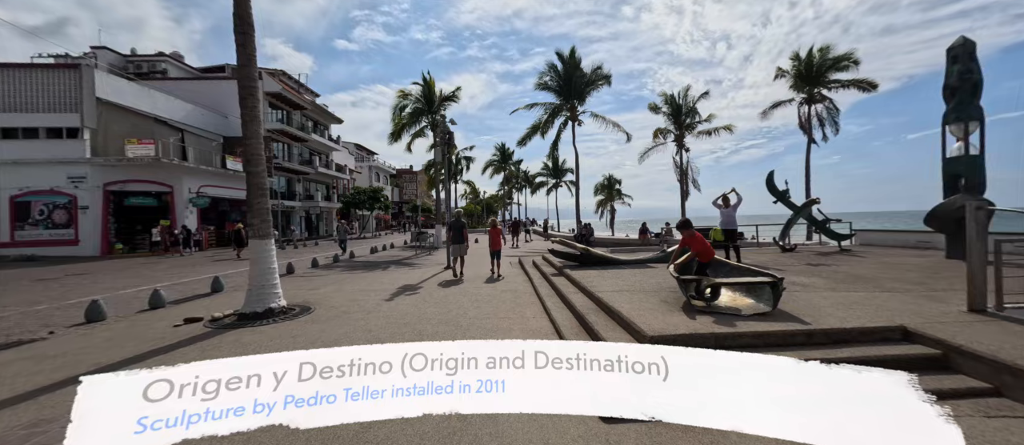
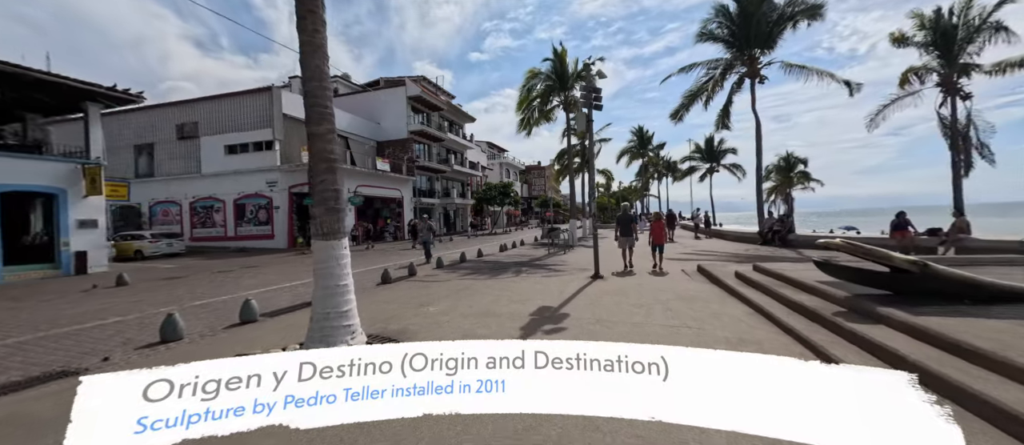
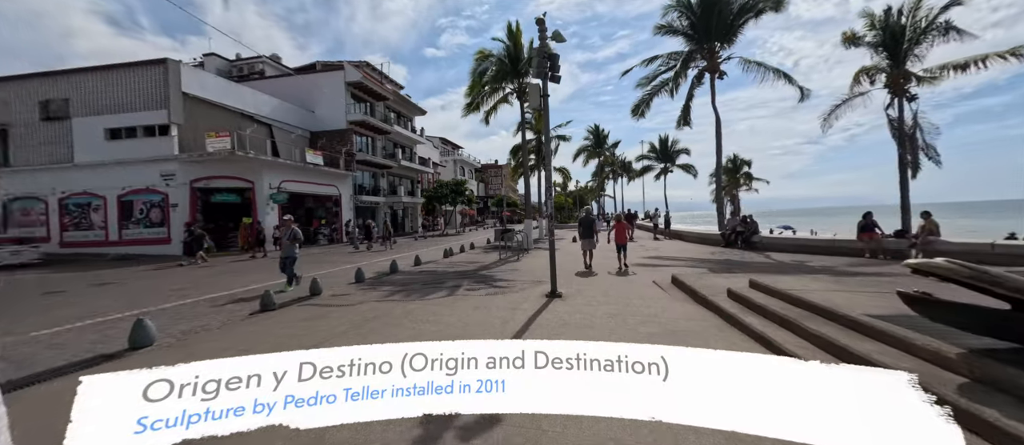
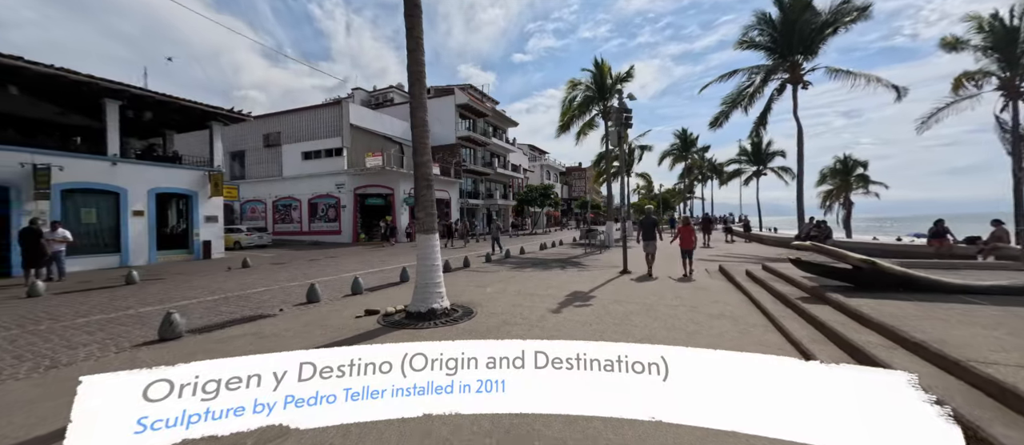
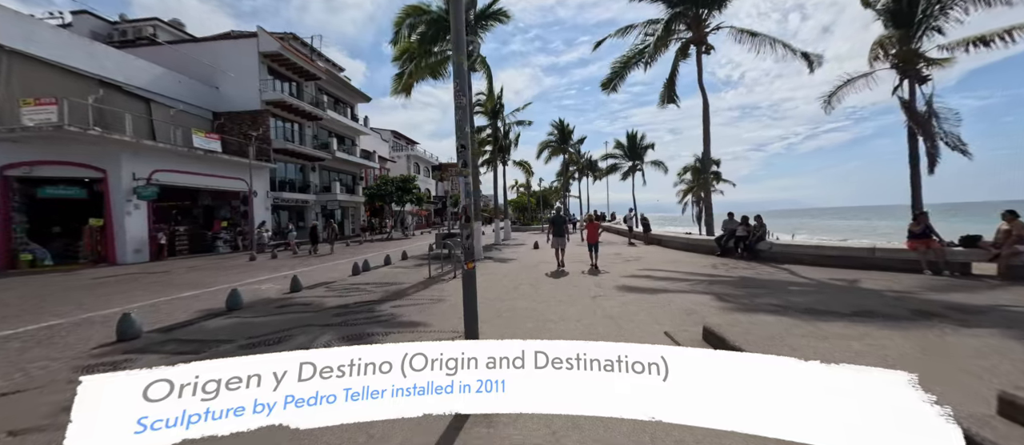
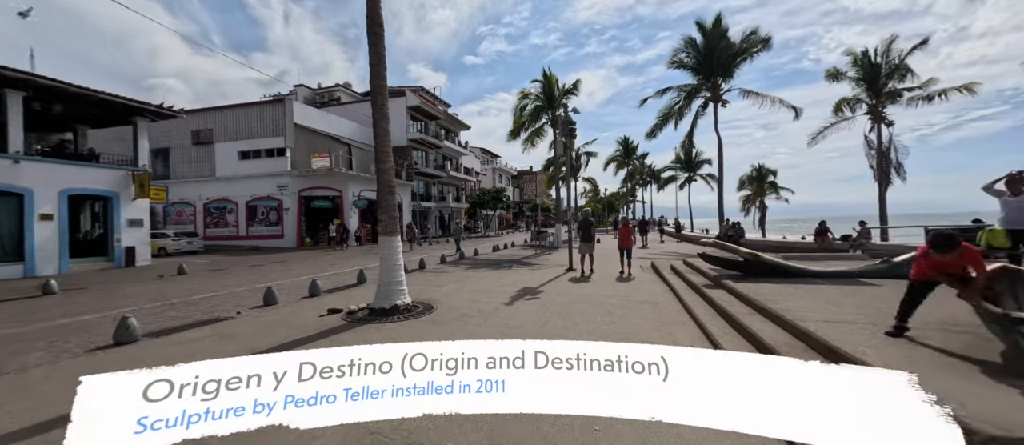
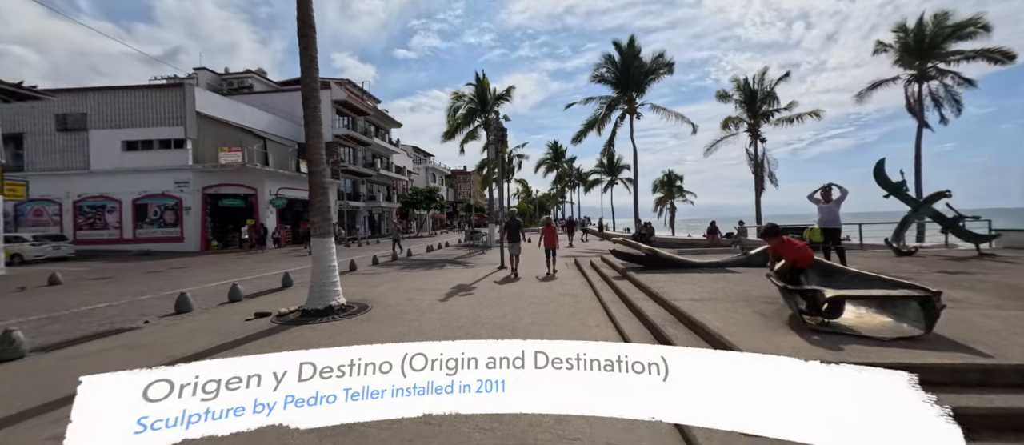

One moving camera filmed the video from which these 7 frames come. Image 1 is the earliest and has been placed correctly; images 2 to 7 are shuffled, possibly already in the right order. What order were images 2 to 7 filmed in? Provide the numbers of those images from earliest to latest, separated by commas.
7, 6, 4, 2, 3, 5
